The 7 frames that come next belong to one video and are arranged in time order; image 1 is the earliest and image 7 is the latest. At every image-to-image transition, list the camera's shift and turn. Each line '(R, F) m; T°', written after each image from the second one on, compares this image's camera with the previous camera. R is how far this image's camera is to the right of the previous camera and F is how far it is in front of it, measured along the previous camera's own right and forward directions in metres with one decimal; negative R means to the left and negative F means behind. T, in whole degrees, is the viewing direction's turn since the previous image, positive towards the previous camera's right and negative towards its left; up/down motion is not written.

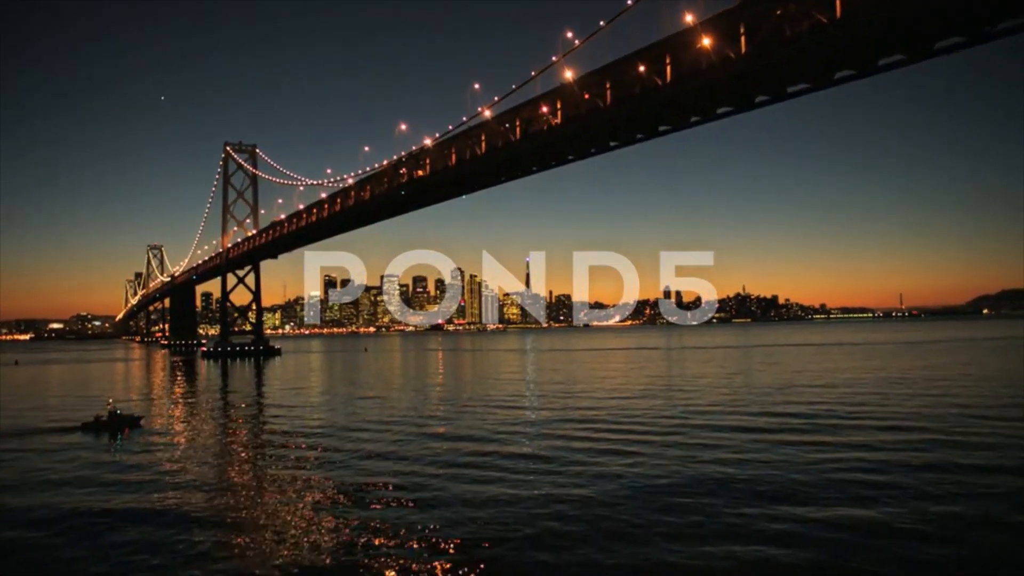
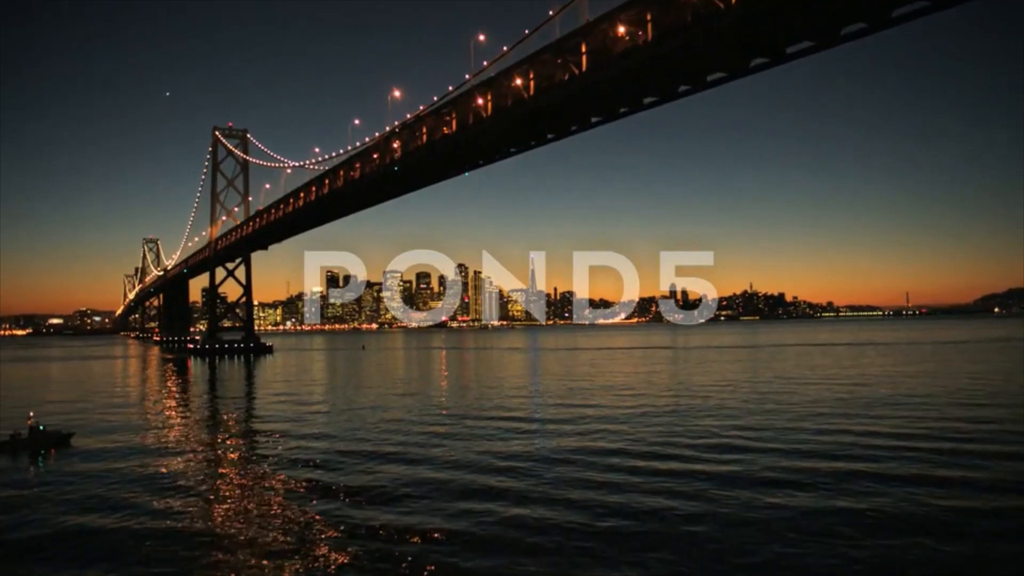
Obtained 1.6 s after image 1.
(-0.2, +4.2) m; 0°
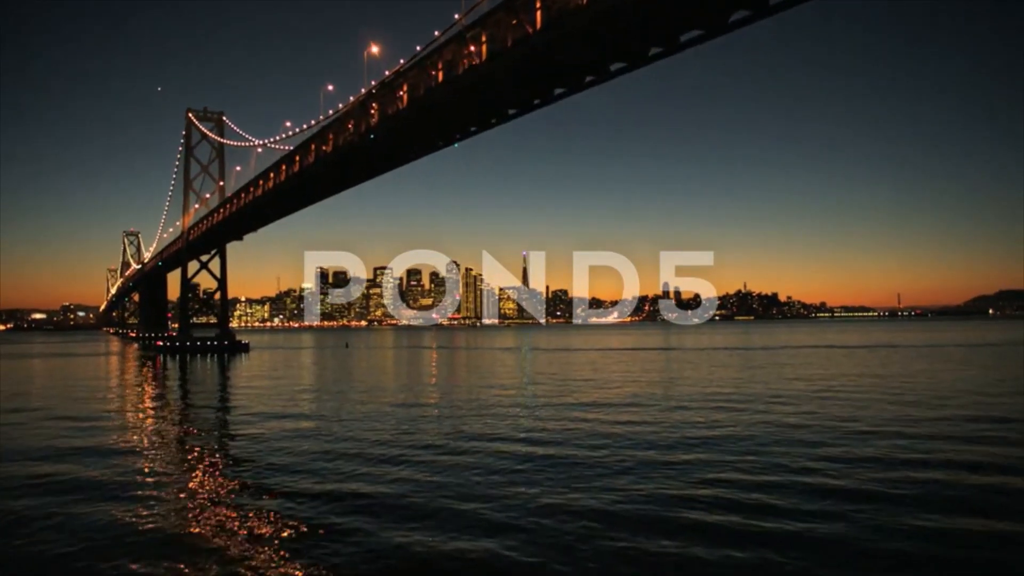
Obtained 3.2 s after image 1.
(-0.2, +4.3) m; +1°
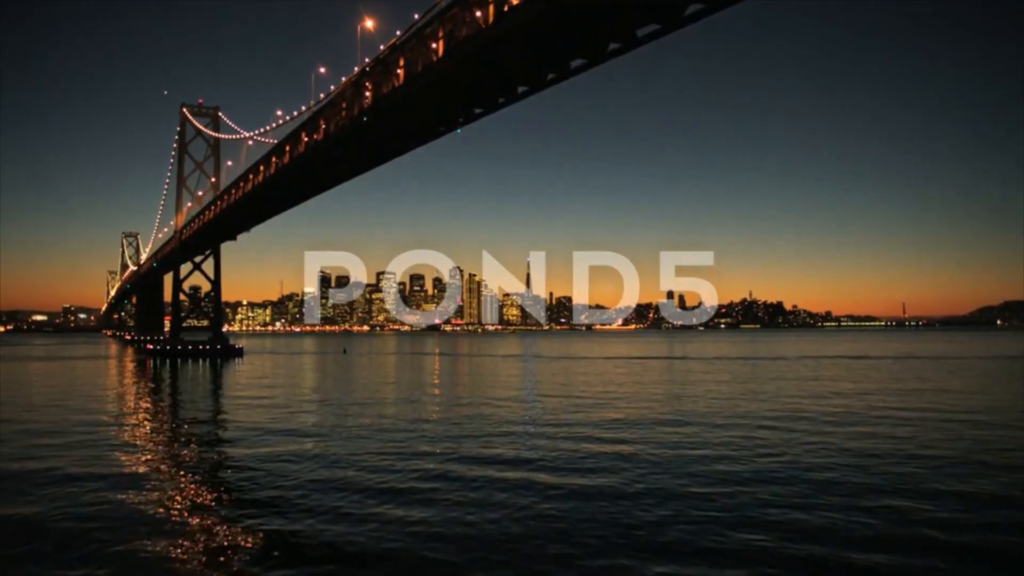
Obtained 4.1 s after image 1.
(-0.1, +2.5) m; 0°
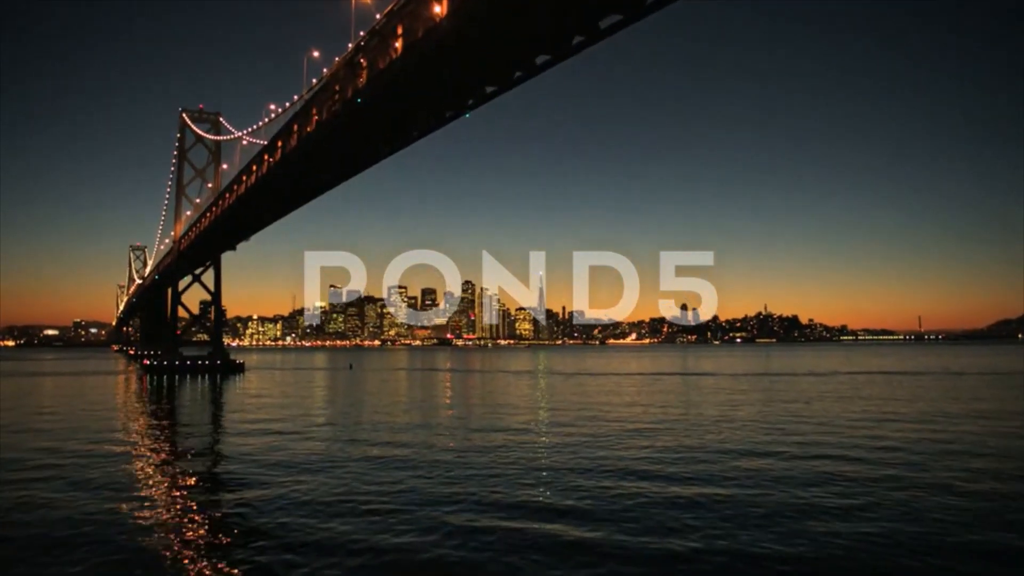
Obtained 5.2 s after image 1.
(-0.2, +3.0) m; -1°
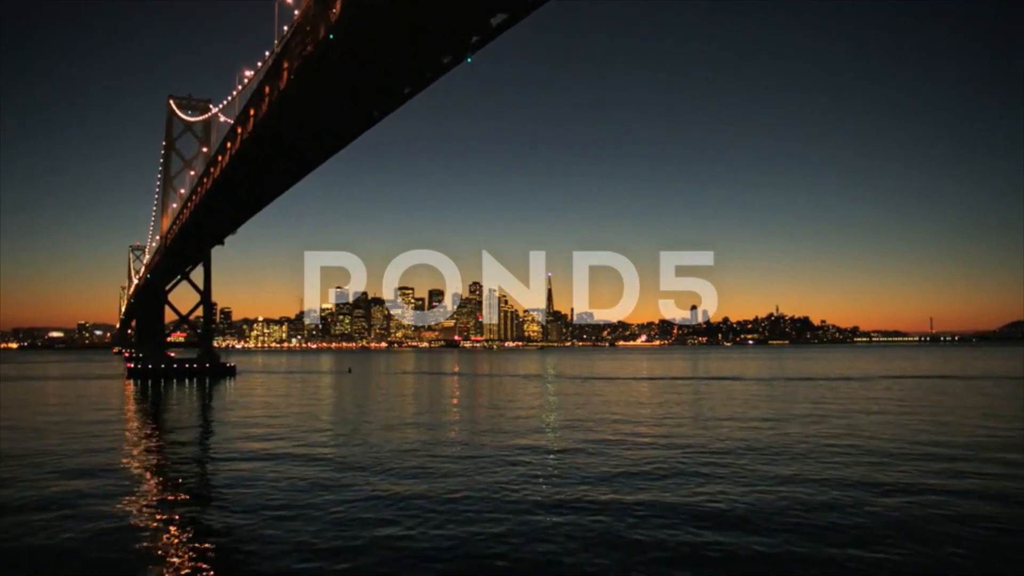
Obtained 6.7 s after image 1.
(-0.2, +4.0) m; -1°
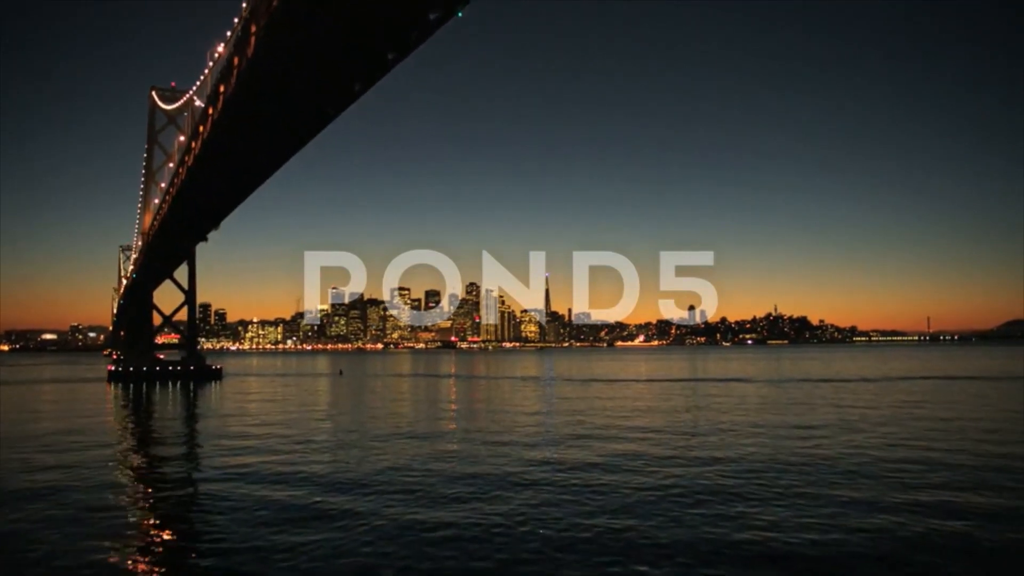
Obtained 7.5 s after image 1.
(-0.1, +2.2) m; 0°
